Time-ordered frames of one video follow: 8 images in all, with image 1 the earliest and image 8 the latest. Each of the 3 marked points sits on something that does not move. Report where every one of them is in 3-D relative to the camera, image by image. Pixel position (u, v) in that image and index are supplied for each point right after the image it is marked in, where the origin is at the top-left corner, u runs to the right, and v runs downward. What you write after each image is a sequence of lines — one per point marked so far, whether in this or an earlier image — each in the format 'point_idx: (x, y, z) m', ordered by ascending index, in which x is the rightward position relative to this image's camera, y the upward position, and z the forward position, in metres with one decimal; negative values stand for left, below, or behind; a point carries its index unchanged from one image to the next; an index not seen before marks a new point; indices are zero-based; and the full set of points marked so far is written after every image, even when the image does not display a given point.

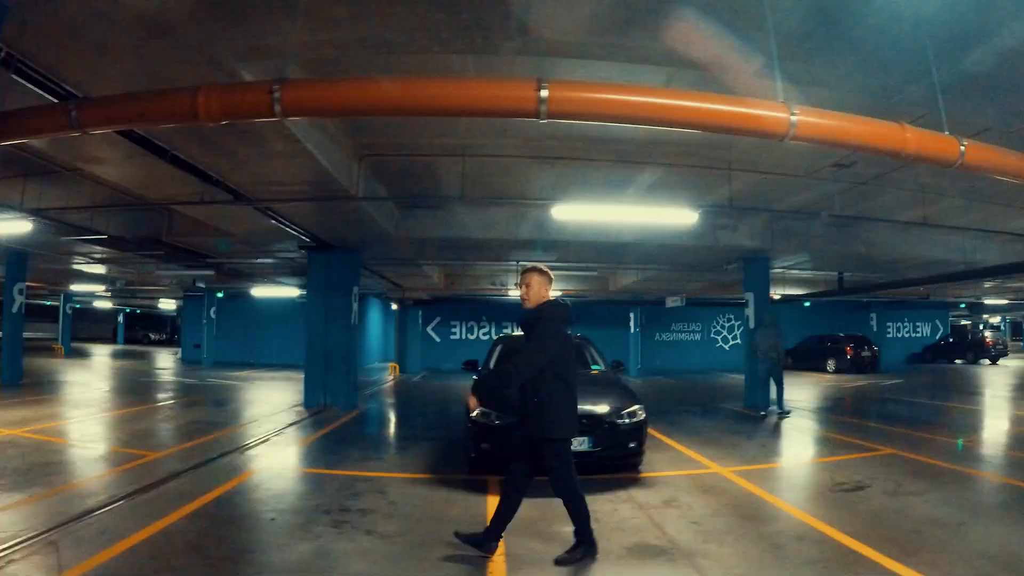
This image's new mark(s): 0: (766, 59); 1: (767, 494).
0: (+1.4, +1.2, +4.0) m
1: (+1.9, -1.5, +5.1) m
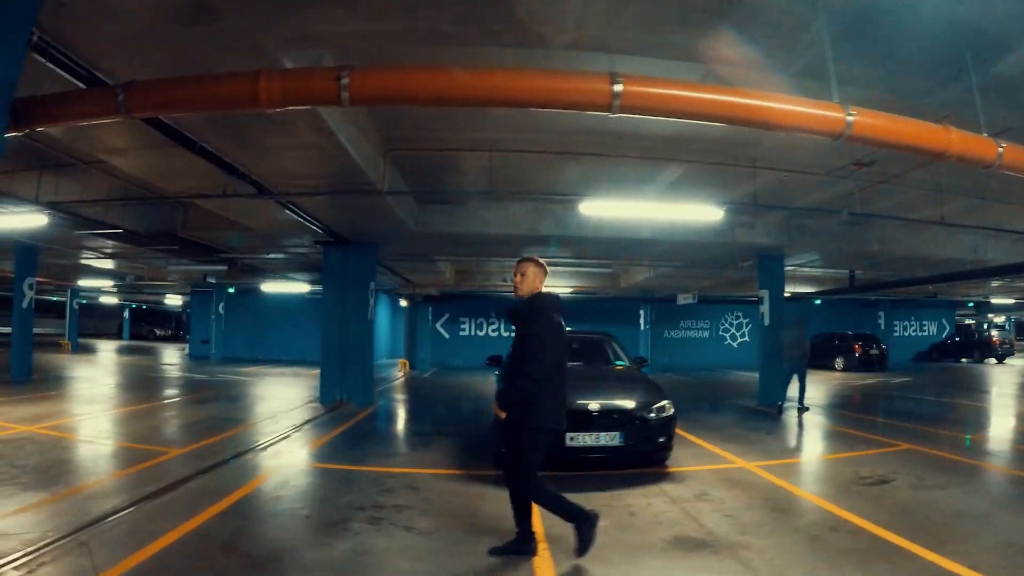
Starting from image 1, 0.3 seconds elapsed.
0: (+1.7, +1.3, +4.0) m
1: (+2.1, -1.4, +5.2) m
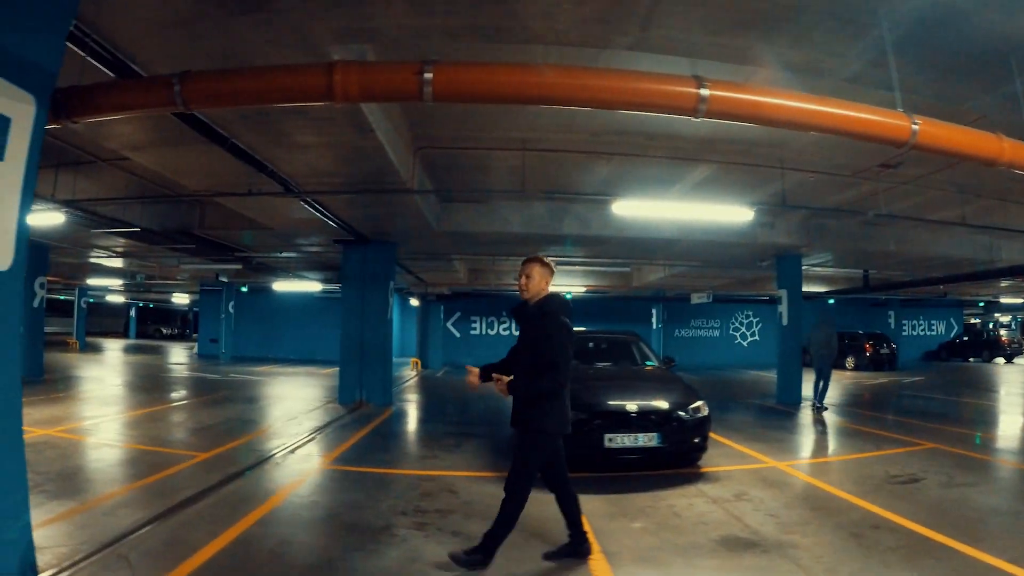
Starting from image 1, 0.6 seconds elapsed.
0: (+2.0, +1.2, +4.0) m
1: (+2.3, -1.4, +5.3) m
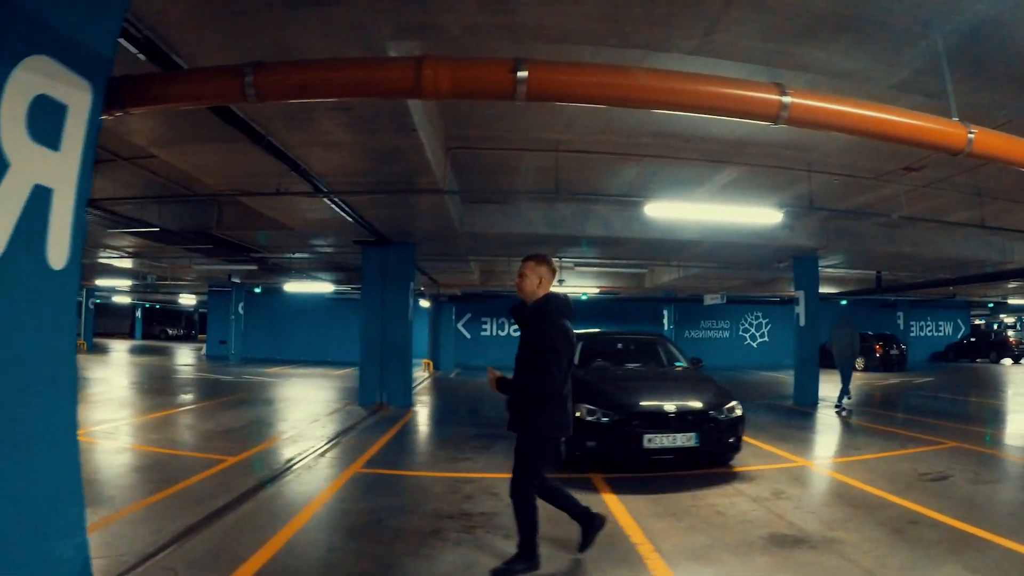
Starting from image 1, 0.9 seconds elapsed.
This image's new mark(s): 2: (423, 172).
0: (+2.3, +1.2, +4.1) m
1: (+2.6, -1.5, +5.3) m
2: (-0.7, +0.9, +5.3) m
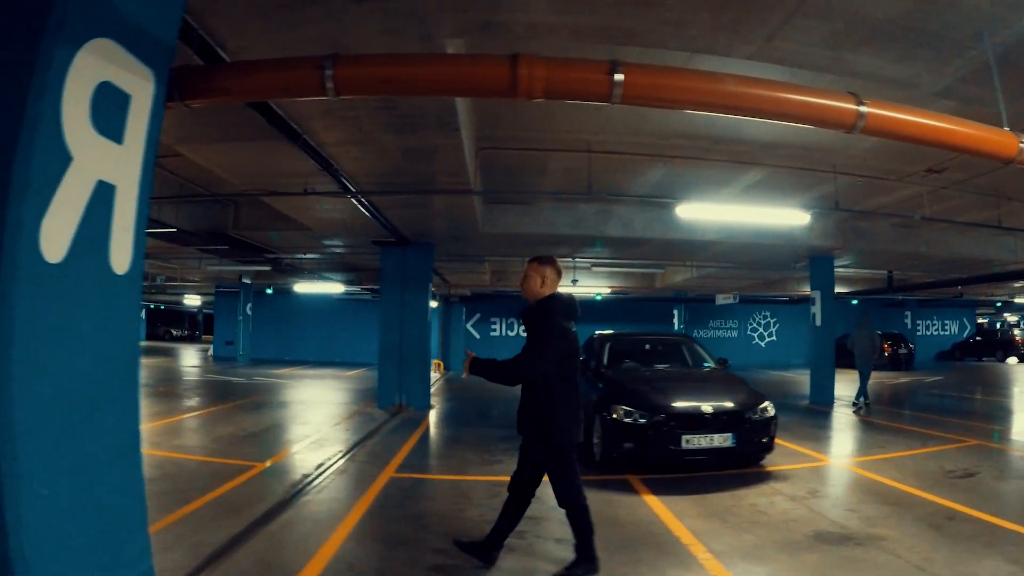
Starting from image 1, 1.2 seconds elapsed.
0: (+2.6, +1.2, +4.2) m
1: (+2.9, -1.5, +5.4) m
2: (-0.4, +0.9, +5.3) m
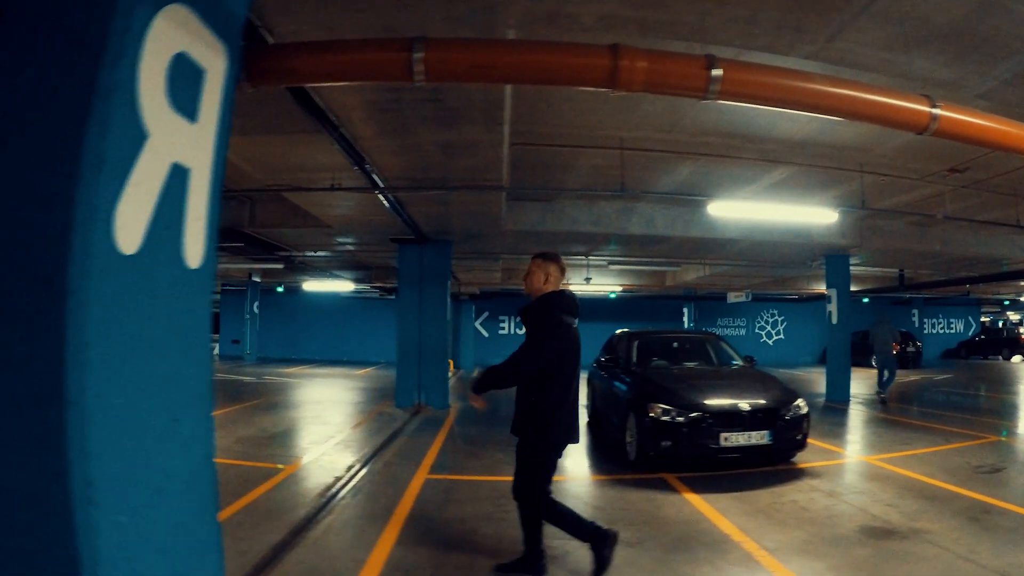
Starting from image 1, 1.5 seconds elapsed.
0: (+2.8, +1.3, +4.2) m
1: (+3.1, -1.4, +5.4) m
2: (-0.1, +0.9, +5.3) m
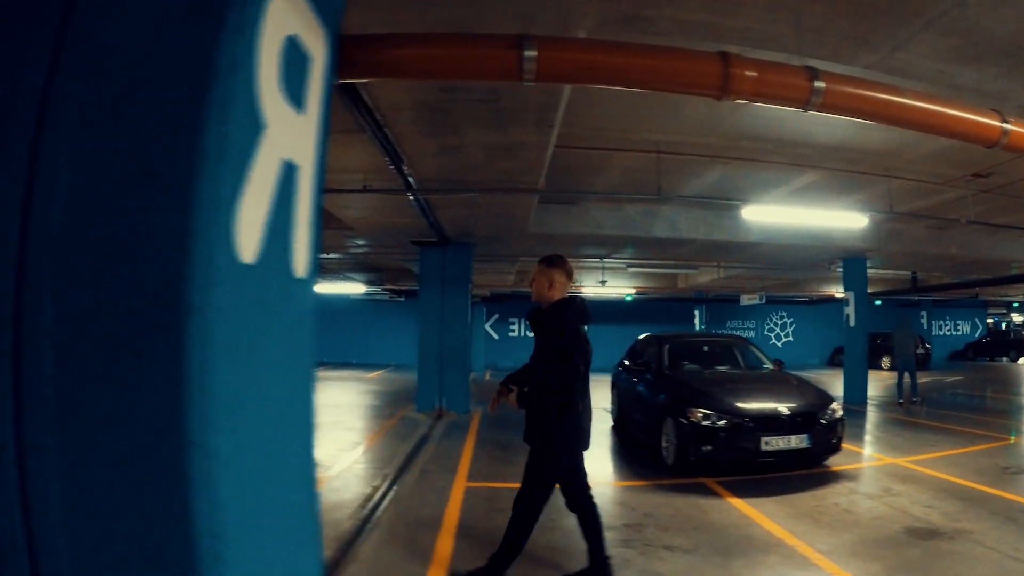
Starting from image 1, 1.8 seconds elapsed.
0: (+3.1, +1.2, +4.2) m
1: (+3.4, -1.5, +5.5) m
2: (+0.1, +0.8, +5.2) m
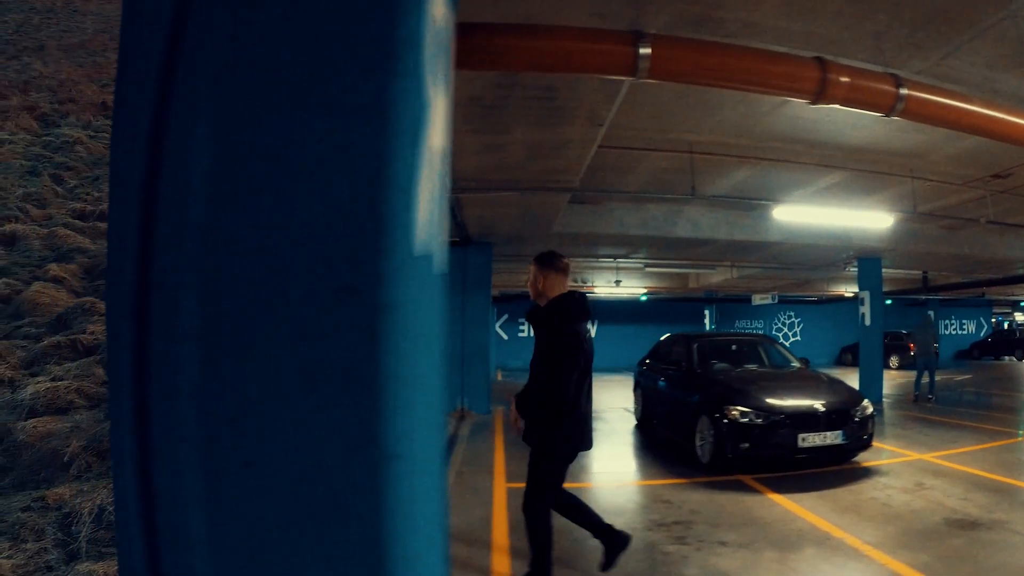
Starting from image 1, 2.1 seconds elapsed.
0: (+3.4, +1.2, +4.3) m
1: (+3.7, -1.5, +5.6) m
2: (+0.4, +0.9, +5.2) m
